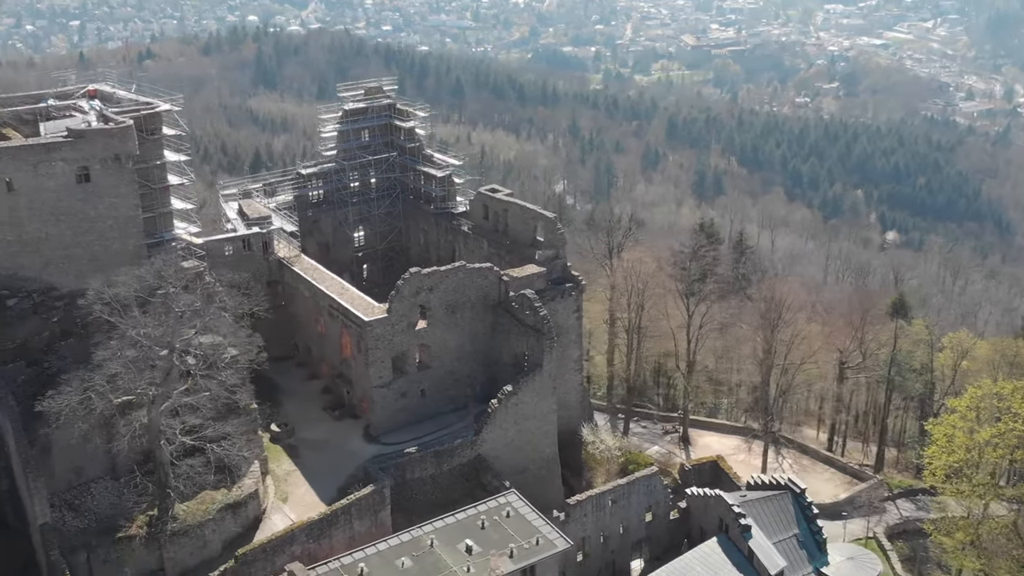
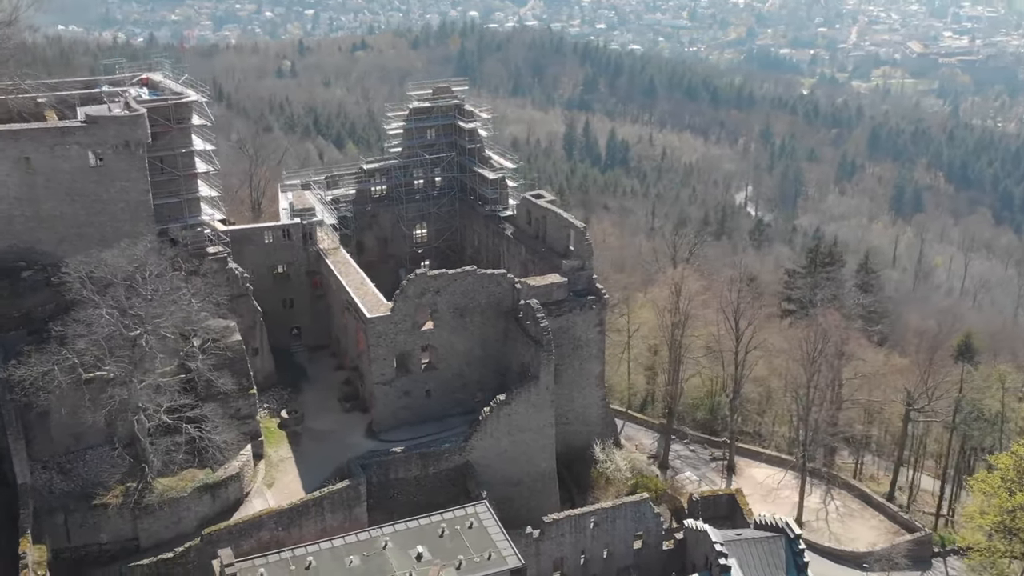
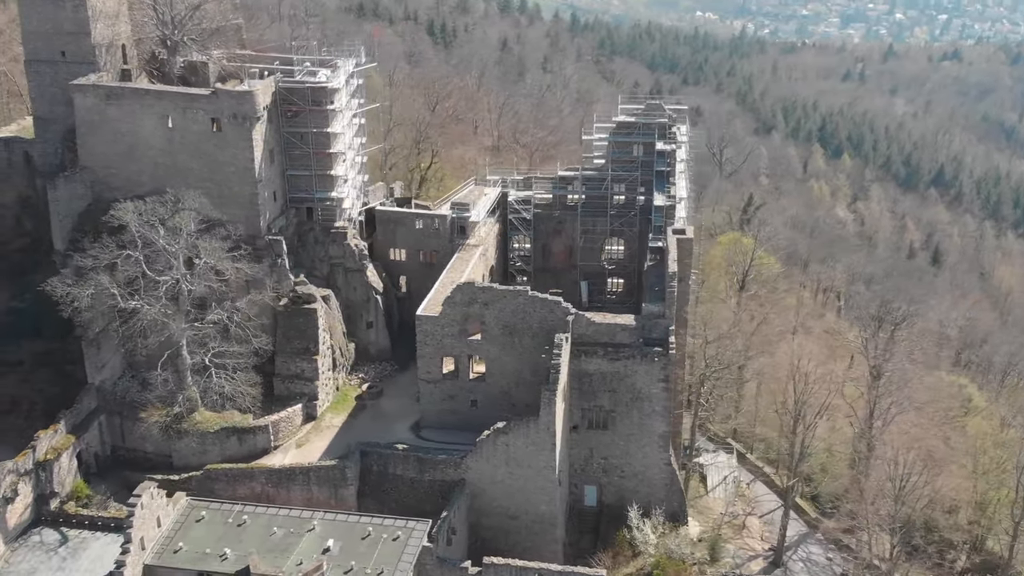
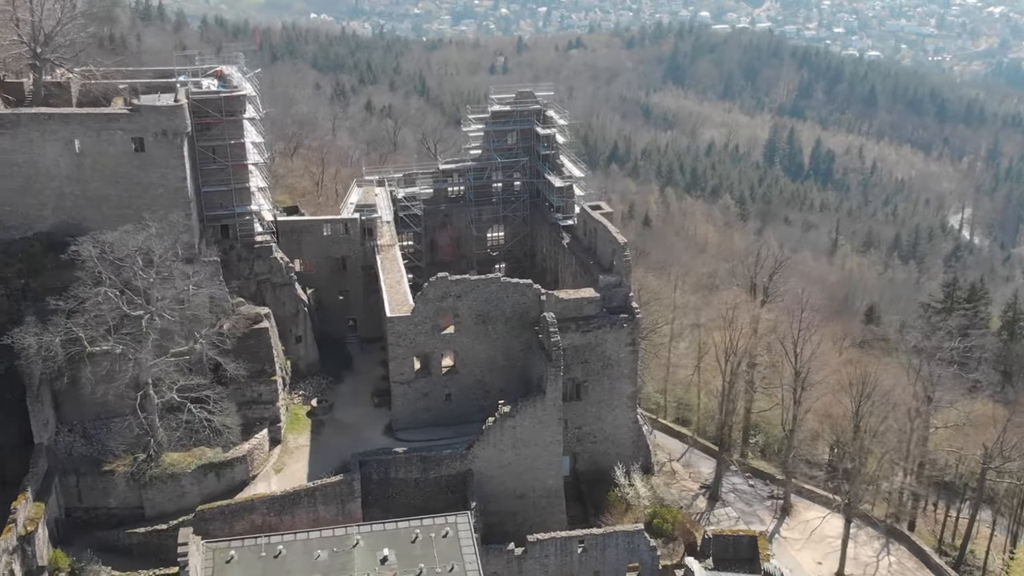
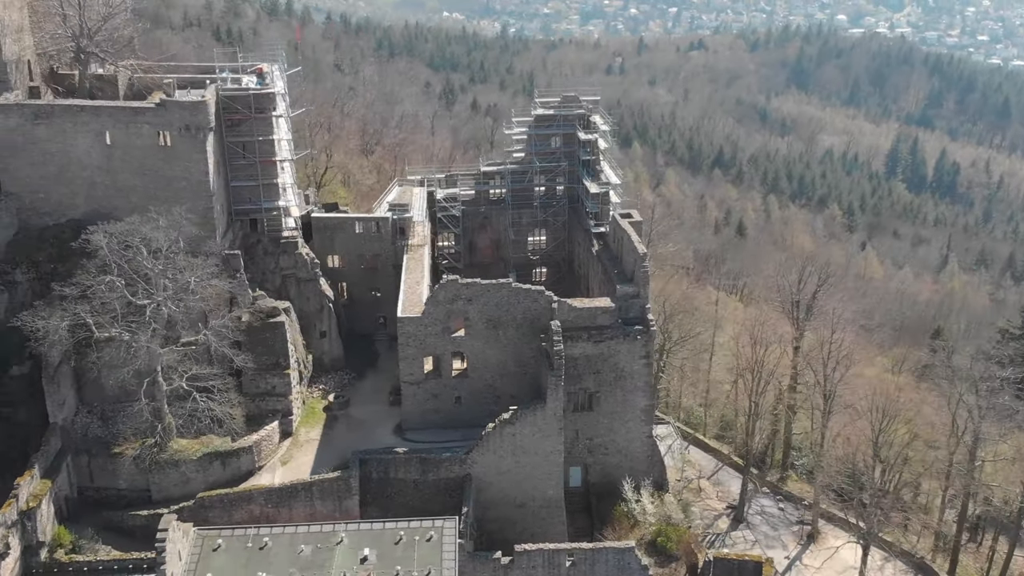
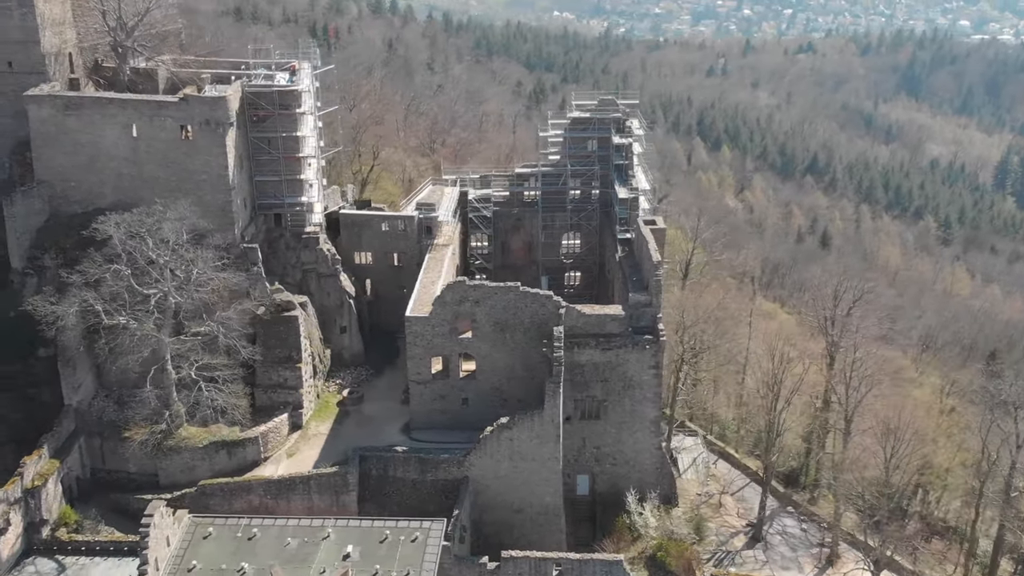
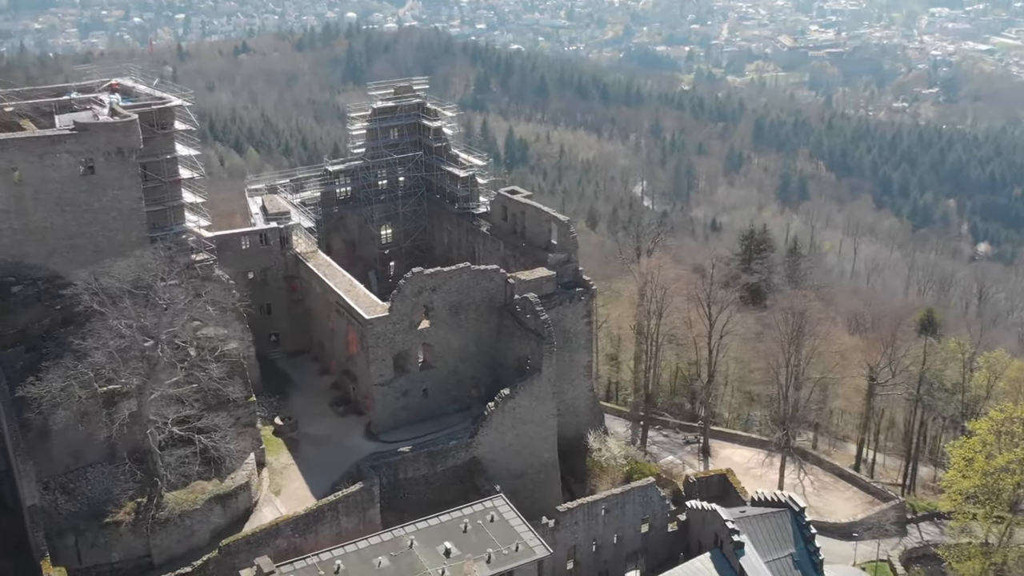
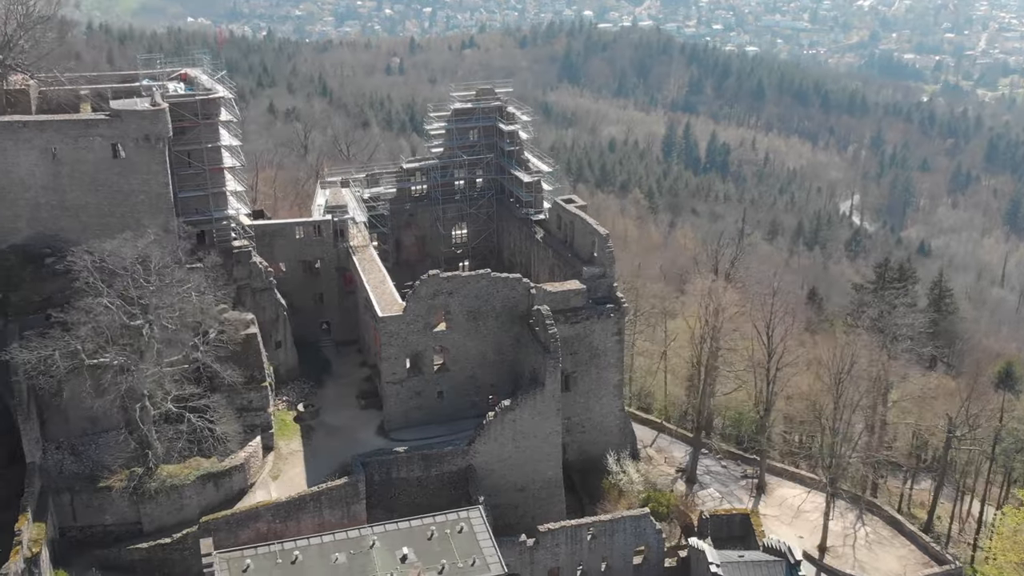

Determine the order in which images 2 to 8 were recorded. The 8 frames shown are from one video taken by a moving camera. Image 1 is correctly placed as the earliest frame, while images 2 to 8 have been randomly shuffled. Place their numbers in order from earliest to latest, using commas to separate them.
7, 2, 8, 4, 5, 6, 3
